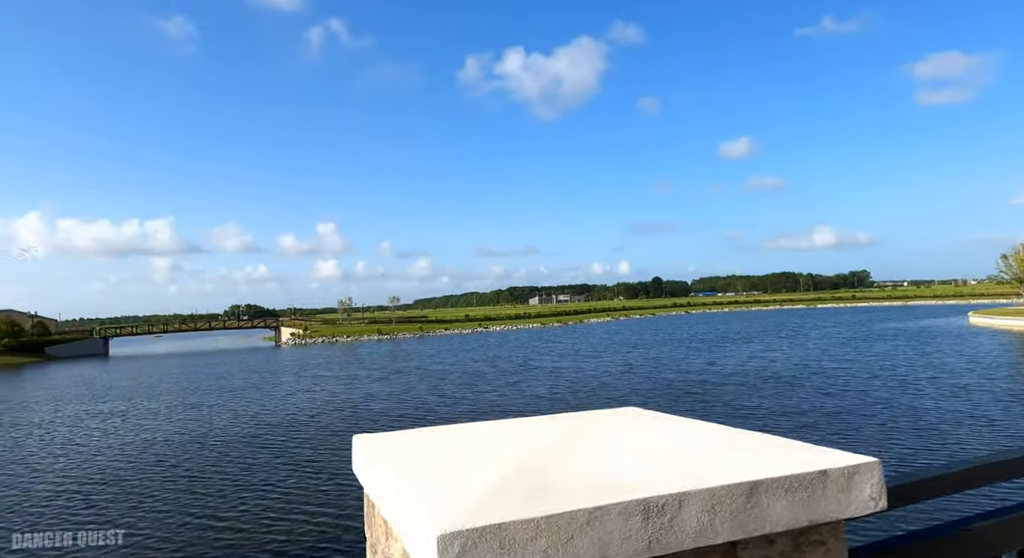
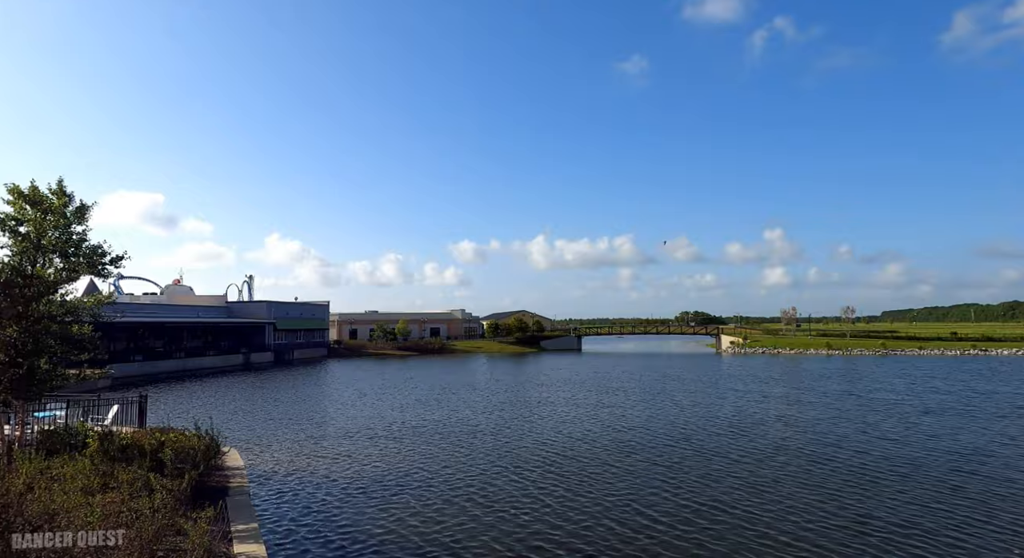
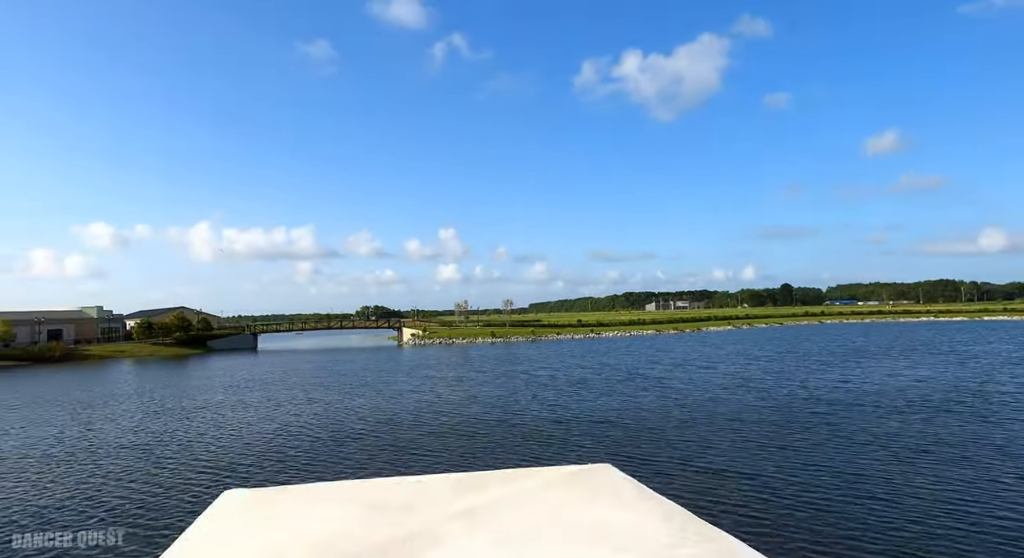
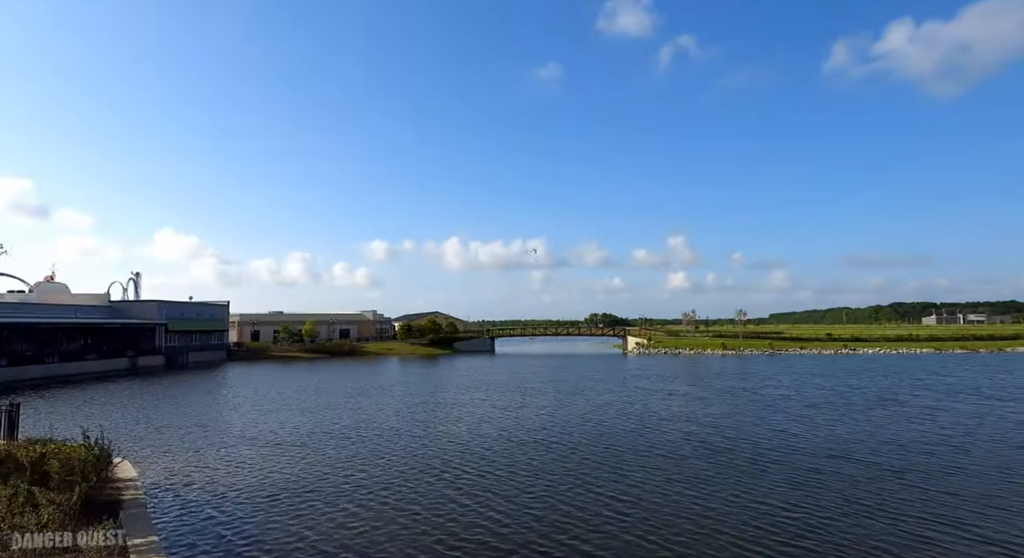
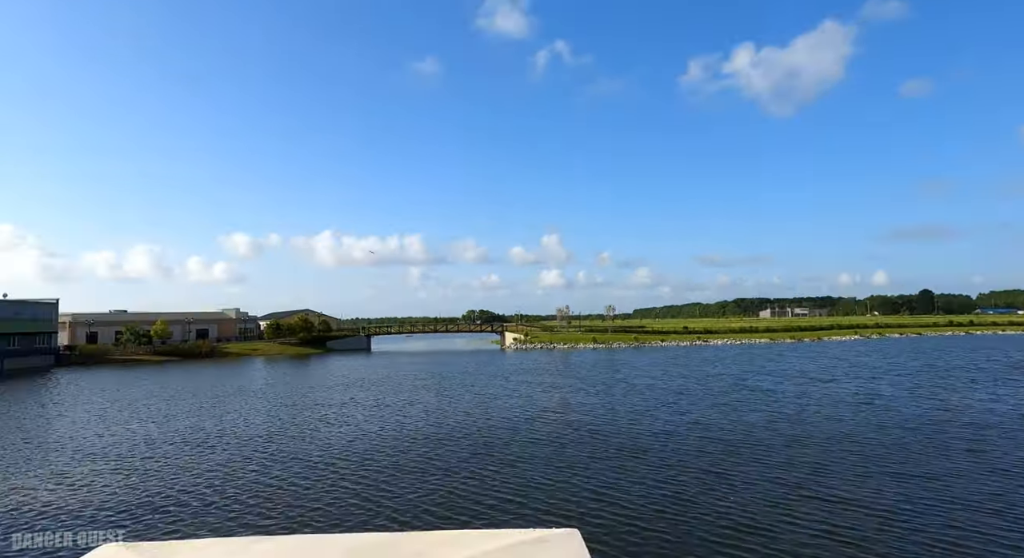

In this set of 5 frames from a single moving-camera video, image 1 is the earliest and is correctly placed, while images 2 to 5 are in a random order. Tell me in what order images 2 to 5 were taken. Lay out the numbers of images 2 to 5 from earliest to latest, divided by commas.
3, 5, 4, 2
